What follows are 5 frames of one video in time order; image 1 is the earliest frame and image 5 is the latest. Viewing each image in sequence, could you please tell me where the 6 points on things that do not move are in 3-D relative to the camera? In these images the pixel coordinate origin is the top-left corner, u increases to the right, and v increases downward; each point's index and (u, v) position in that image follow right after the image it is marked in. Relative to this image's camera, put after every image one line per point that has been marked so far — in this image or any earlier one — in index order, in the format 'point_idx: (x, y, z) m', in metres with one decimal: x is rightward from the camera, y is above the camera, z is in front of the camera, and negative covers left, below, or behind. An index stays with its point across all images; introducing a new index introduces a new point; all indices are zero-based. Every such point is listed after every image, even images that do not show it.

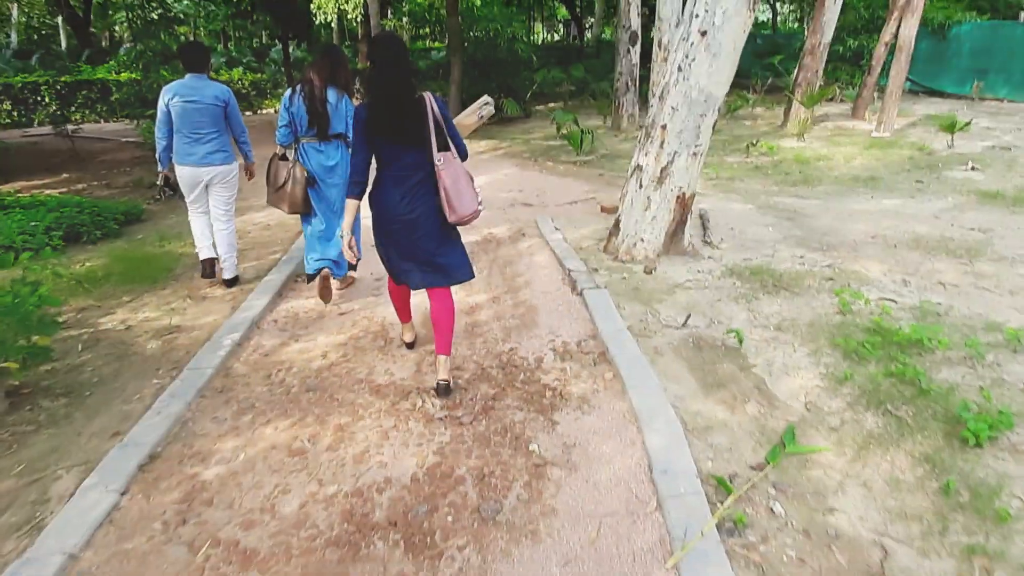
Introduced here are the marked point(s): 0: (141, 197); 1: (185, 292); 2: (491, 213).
0: (-4.4, +1.1, +8.0) m
1: (-2.3, 0.0, +4.8) m
2: (-0.2, +0.8, +6.9) m
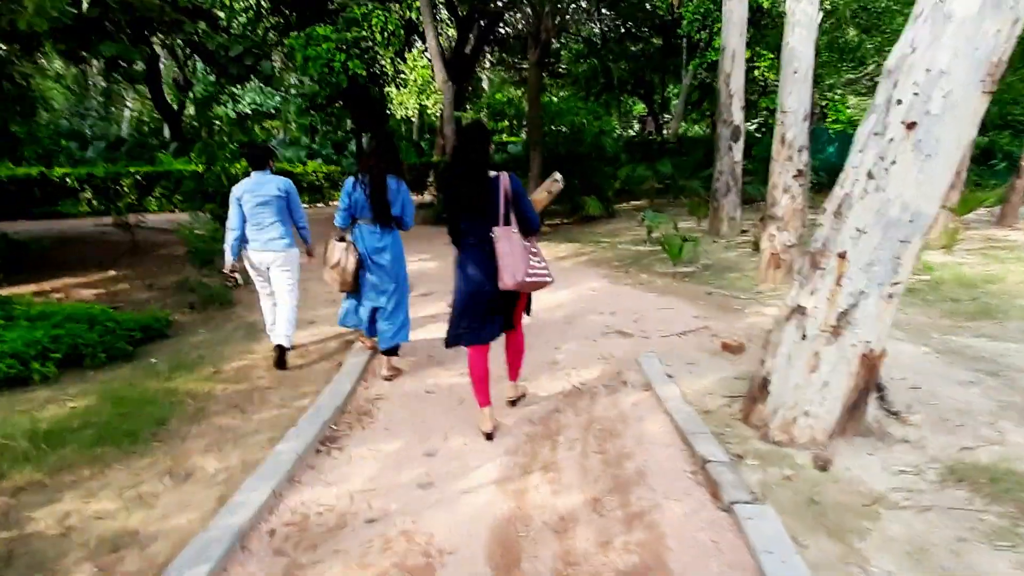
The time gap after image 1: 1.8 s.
0: (-3.5, -0.2, +7.1) m
1: (-1.8, -0.9, +3.5) m
2: (+0.5, -0.5, +5.5) m
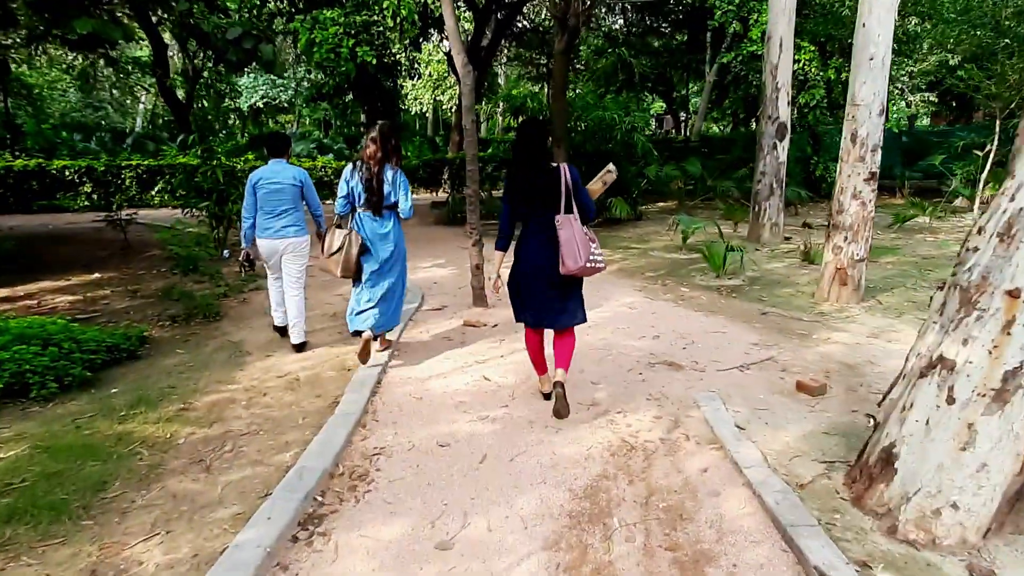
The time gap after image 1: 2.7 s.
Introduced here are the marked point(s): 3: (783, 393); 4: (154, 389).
0: (-3.3, -0.3, +6.2) m
1: (-1.6, -1.0, +2.6) m
2: (+0.7, -0.6, +4.5) m
3: (+1.7, -0.7, +4.3) m
4: (-2.4, -0.7, +4.4) m
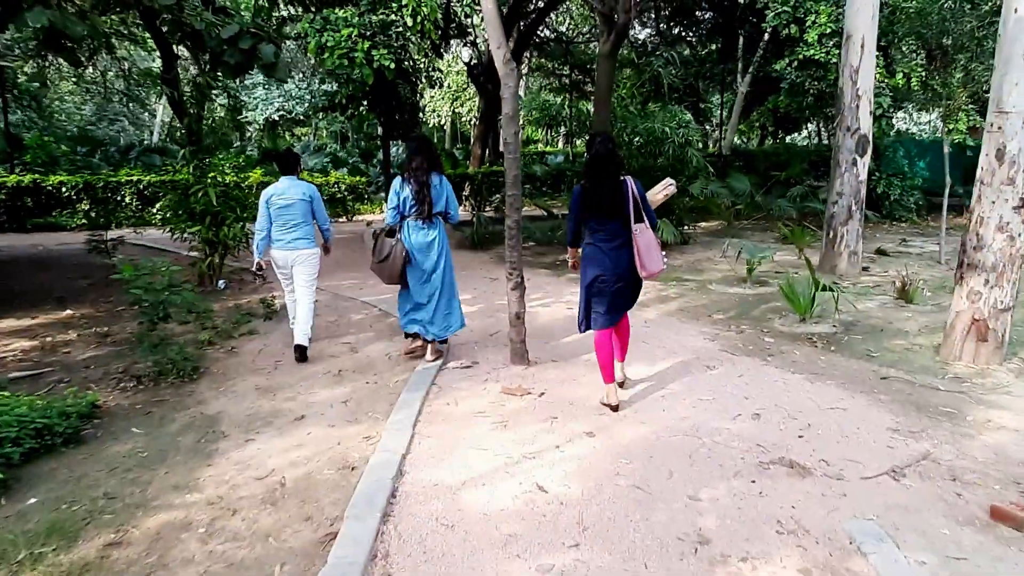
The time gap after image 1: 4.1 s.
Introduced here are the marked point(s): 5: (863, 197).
0: (-2.9, -0.7, +5.1) m
1: (-1.3, -1.4, +1.4) m
2: (+1.1, -1.0, +3.3) m
3: (+2.0, -1.0, +3.0) m
4: (-2.1, -1.0, +3.2) m
5: (+4.4, +1.1, +8.5) m
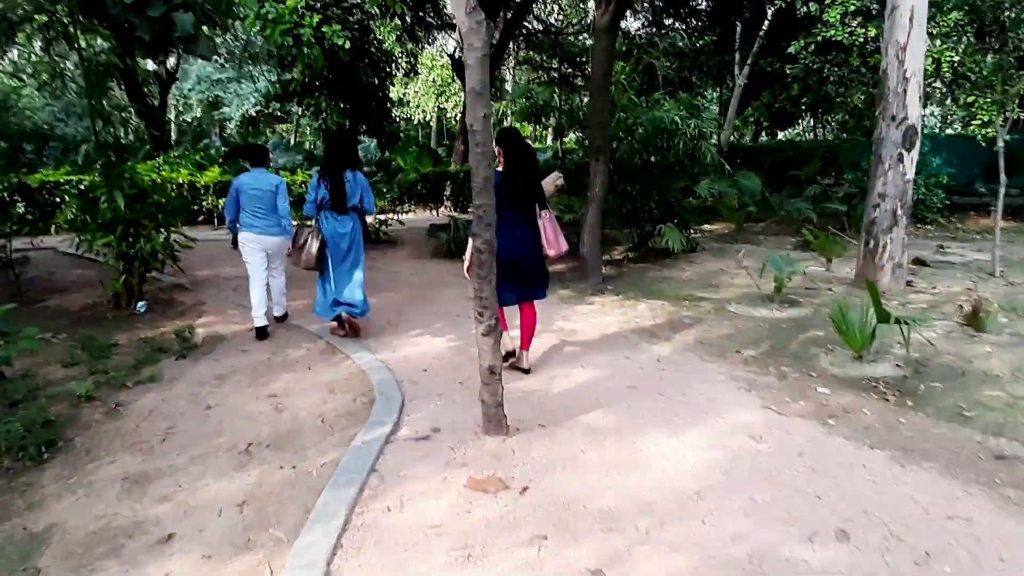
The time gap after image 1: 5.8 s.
0: (-3.1, -0.9, +3.6) m
1: (-1.4, -1.6, 0.0) m
2: (+0.9, -1.2, +1.9) m
3: (+1.9, -1.3, +1.7) m
4: (-2.2, -1.3, +1.8) m
5: (+4.2, +0.9, +7.1) m
